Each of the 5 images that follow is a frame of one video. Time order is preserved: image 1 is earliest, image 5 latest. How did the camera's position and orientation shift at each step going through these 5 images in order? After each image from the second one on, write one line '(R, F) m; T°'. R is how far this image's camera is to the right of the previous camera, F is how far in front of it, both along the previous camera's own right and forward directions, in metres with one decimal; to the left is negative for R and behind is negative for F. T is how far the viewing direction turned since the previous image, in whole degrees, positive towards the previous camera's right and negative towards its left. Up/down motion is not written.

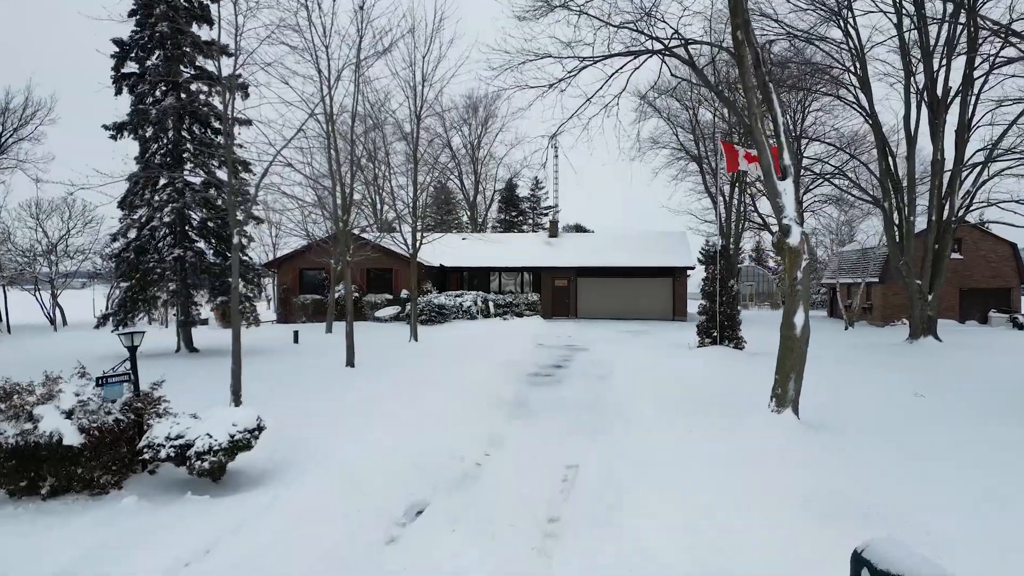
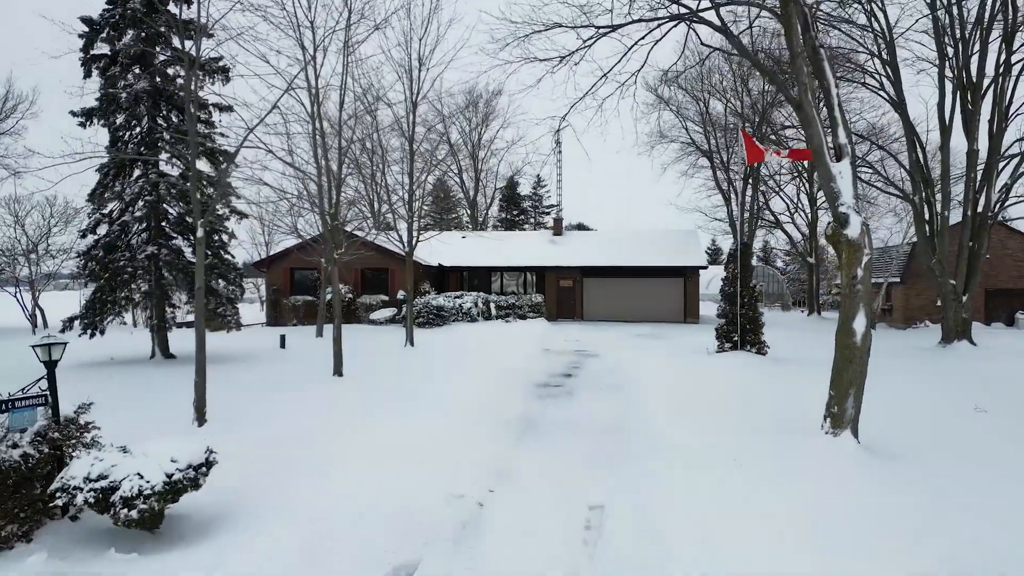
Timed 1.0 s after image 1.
(-0.1, +1.0) m; 0°
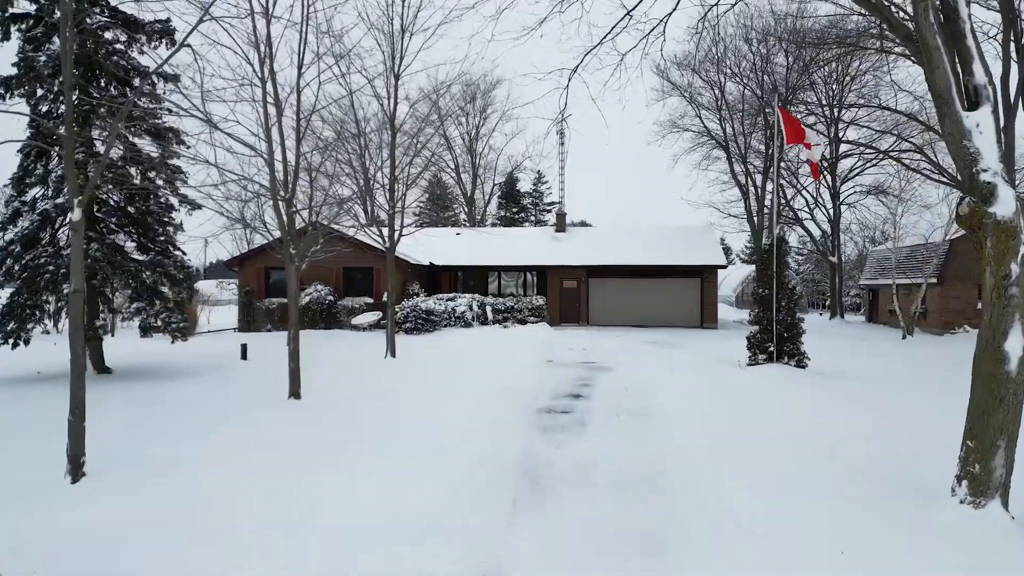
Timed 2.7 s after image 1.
(0.0, +1.8) m; 0°
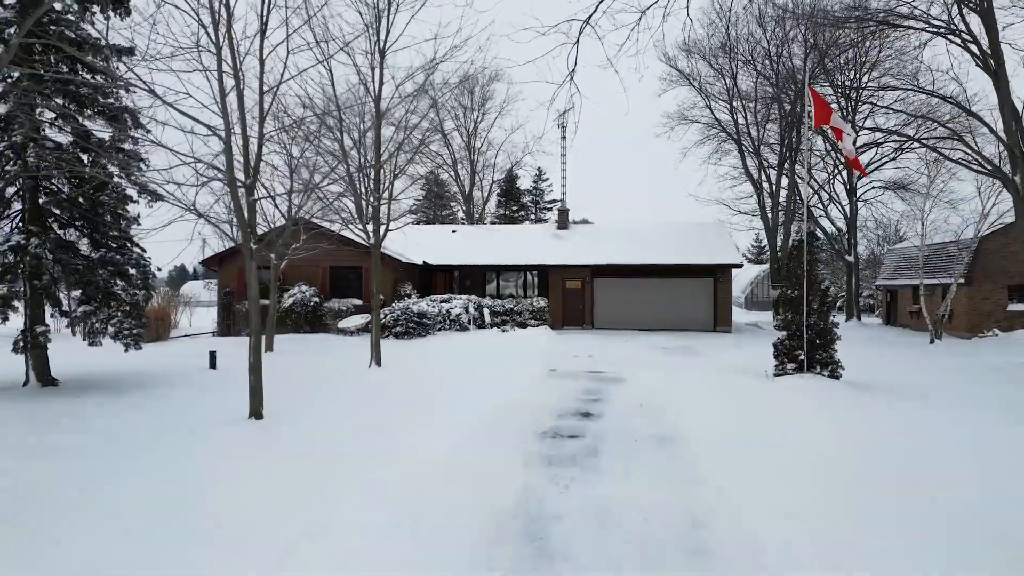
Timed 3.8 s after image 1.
(0.0, +1.1) m; 0°
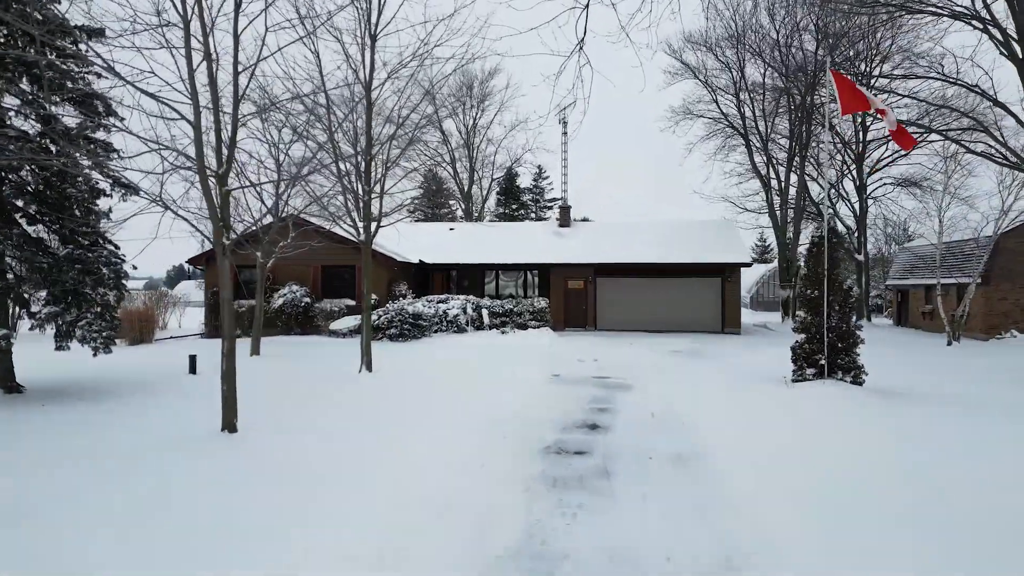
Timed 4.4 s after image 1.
(0.0, +0.6) m; 0°
